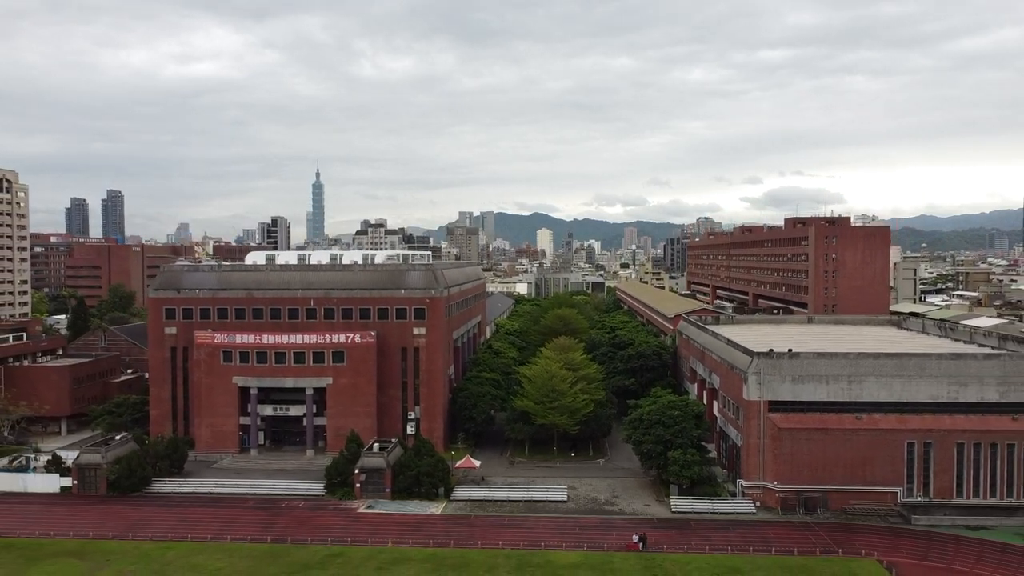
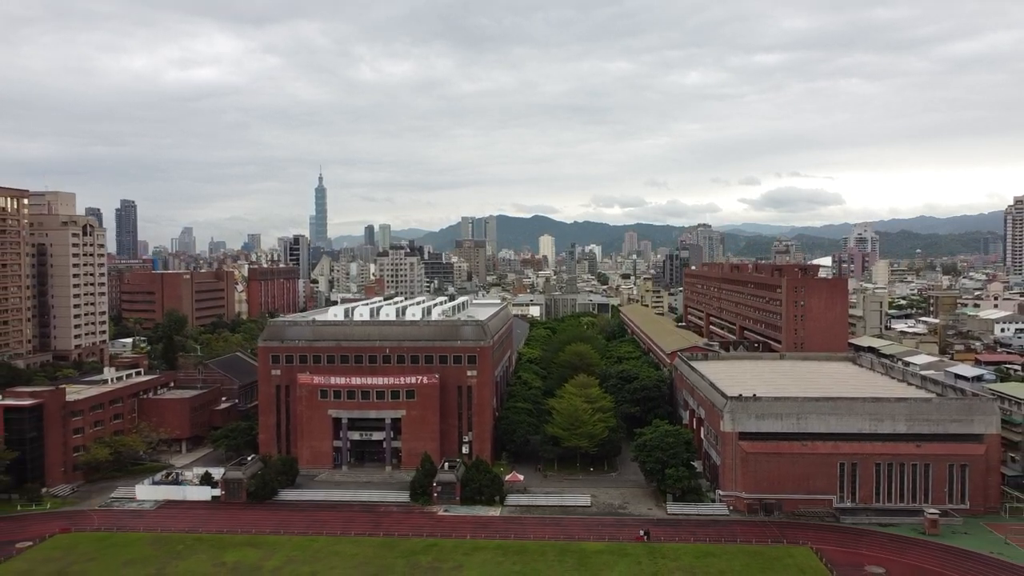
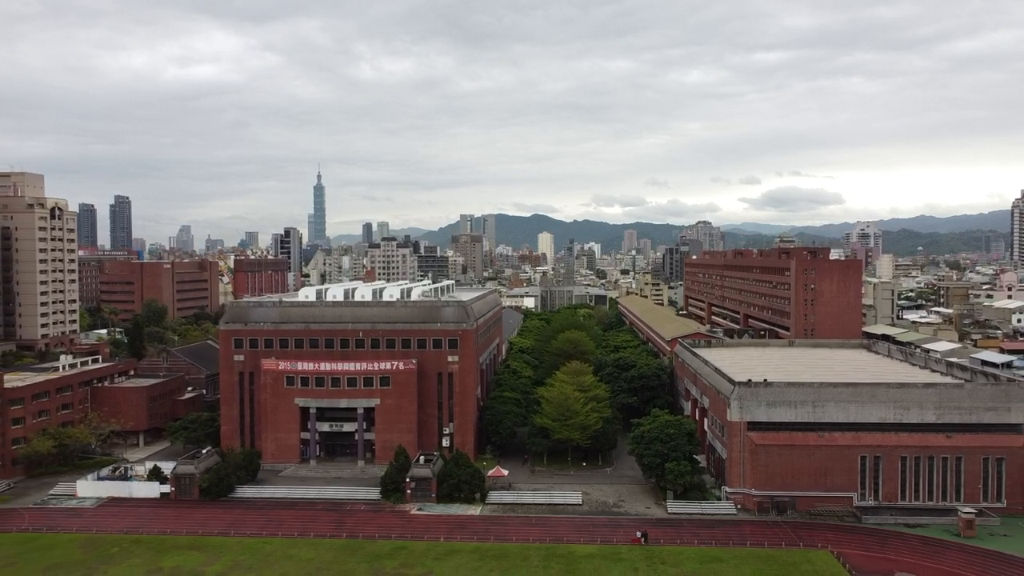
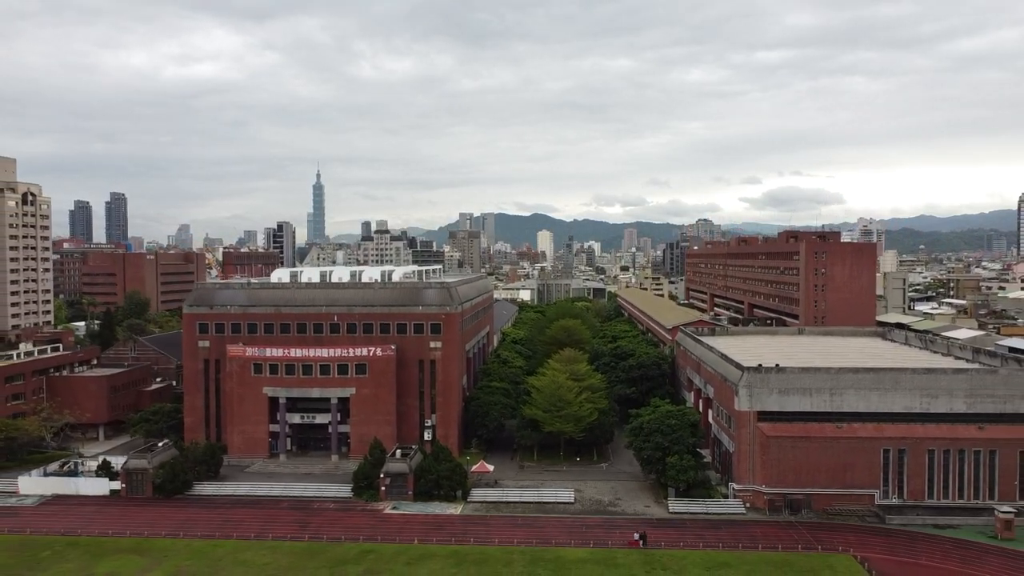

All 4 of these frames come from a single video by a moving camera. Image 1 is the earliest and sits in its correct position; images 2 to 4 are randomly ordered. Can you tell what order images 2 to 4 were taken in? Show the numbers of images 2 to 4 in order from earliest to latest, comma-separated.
4, 3, 2
